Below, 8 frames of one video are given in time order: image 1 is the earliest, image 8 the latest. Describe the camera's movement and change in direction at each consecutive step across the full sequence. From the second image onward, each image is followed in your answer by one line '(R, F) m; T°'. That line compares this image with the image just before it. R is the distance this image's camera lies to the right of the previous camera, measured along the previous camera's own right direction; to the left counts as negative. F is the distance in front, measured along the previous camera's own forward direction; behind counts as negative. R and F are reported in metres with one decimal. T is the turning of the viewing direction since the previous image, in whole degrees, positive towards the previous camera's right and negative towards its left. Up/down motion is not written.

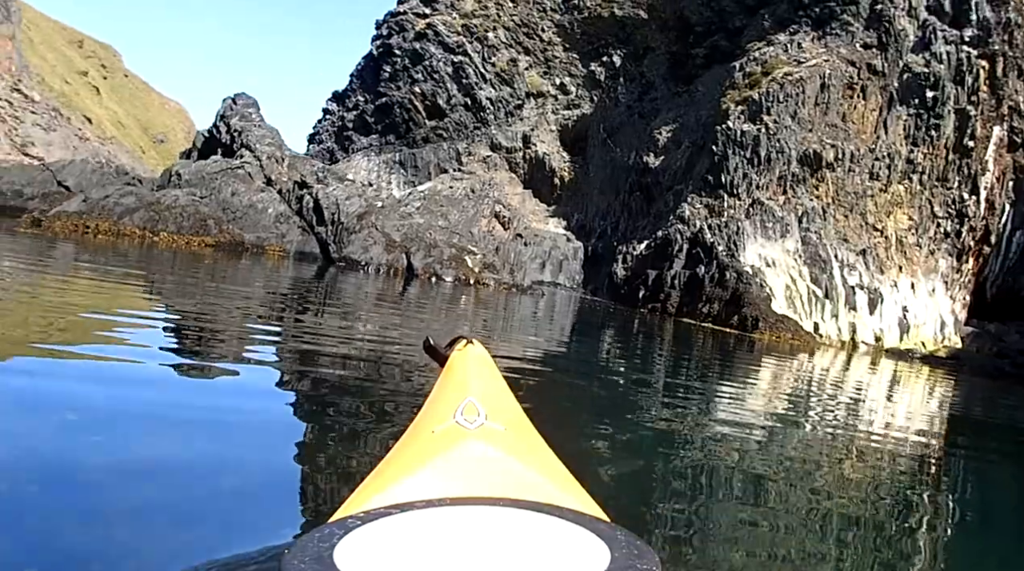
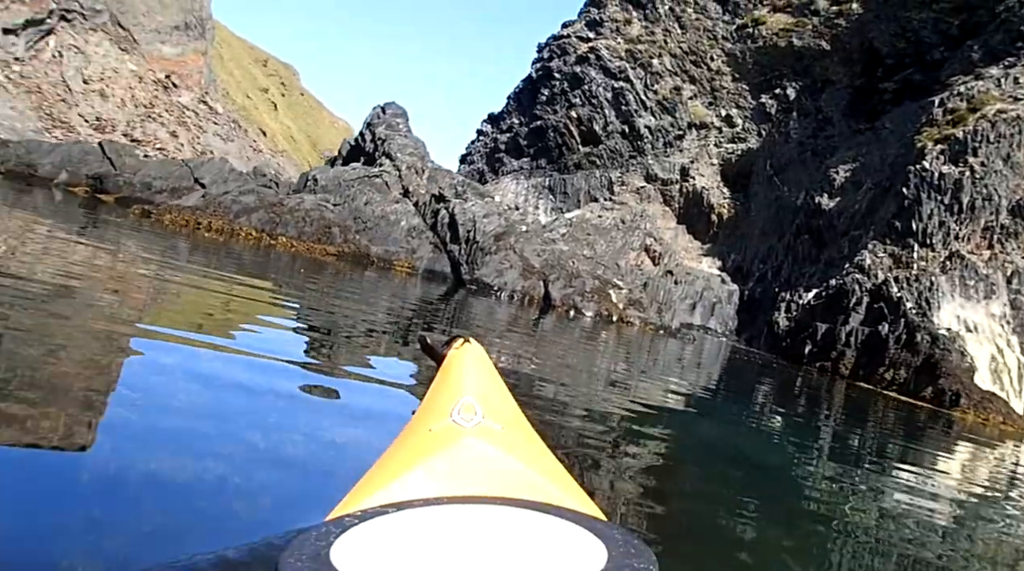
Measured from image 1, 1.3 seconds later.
(-0.1, +1.5) m; -8°
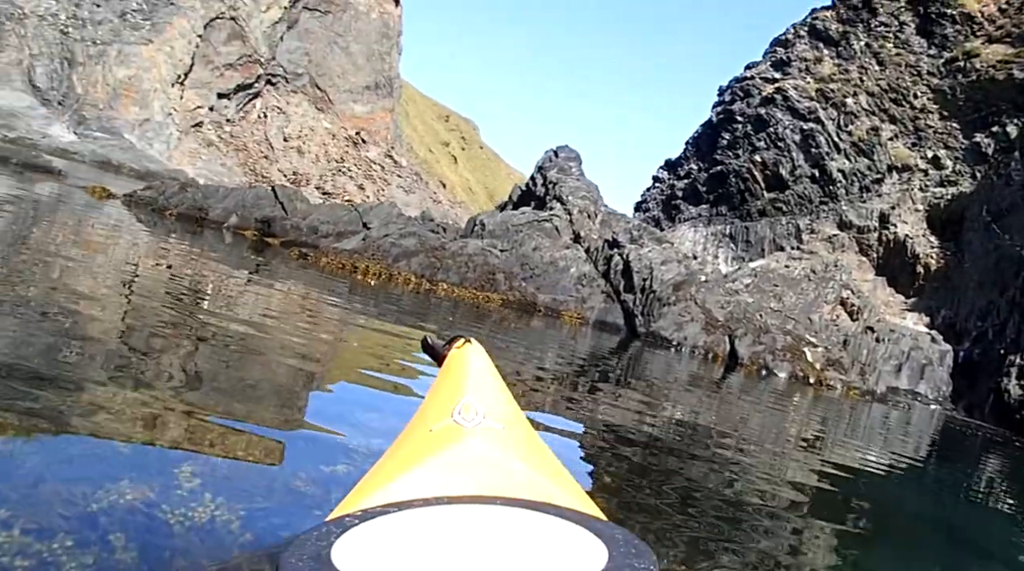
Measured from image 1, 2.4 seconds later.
(-0.1, +1.3) m; -10°
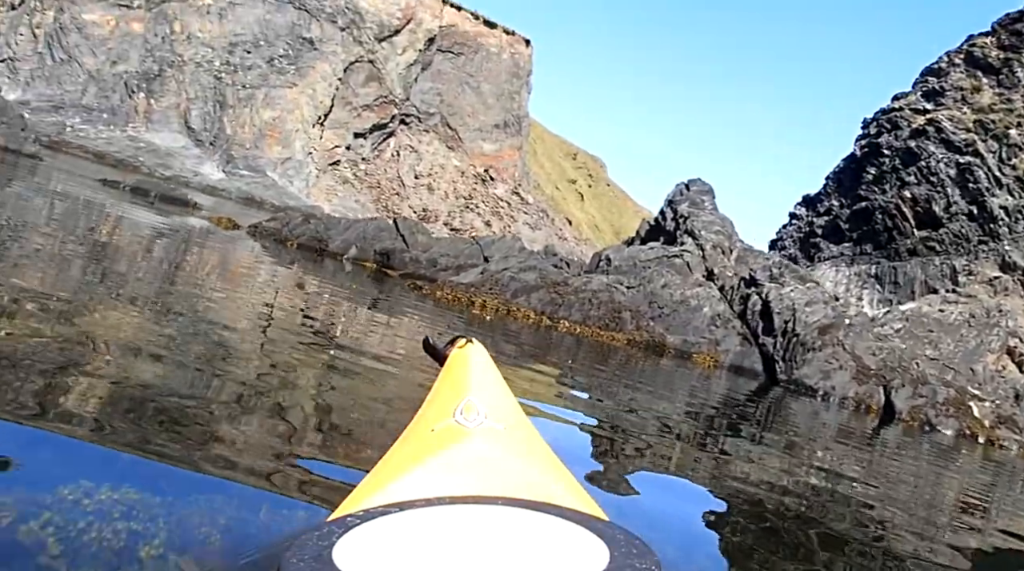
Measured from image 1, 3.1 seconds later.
(0.0, +1.0) m; -7°
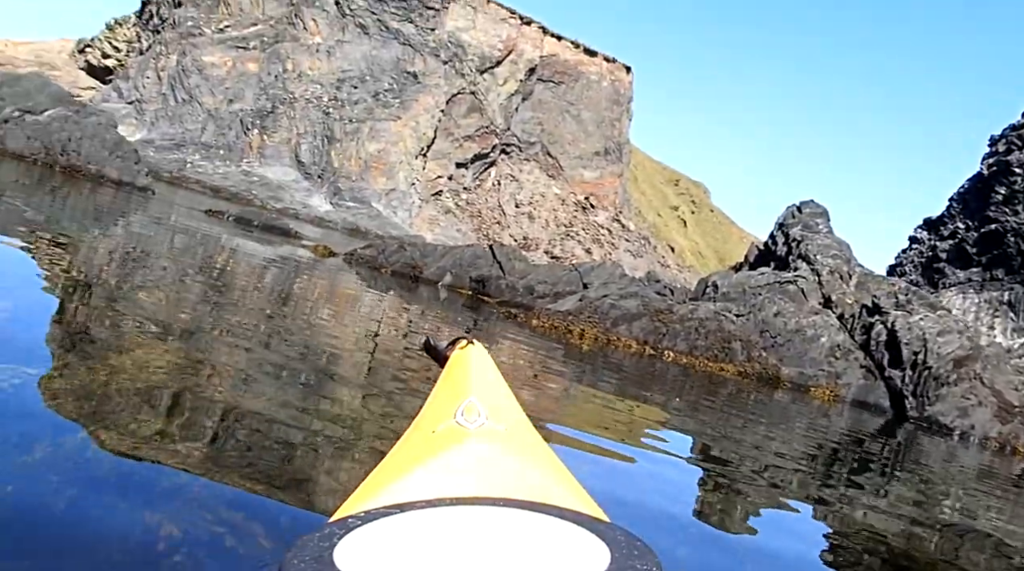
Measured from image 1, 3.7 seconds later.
(0.0, +0.9) m; -6°
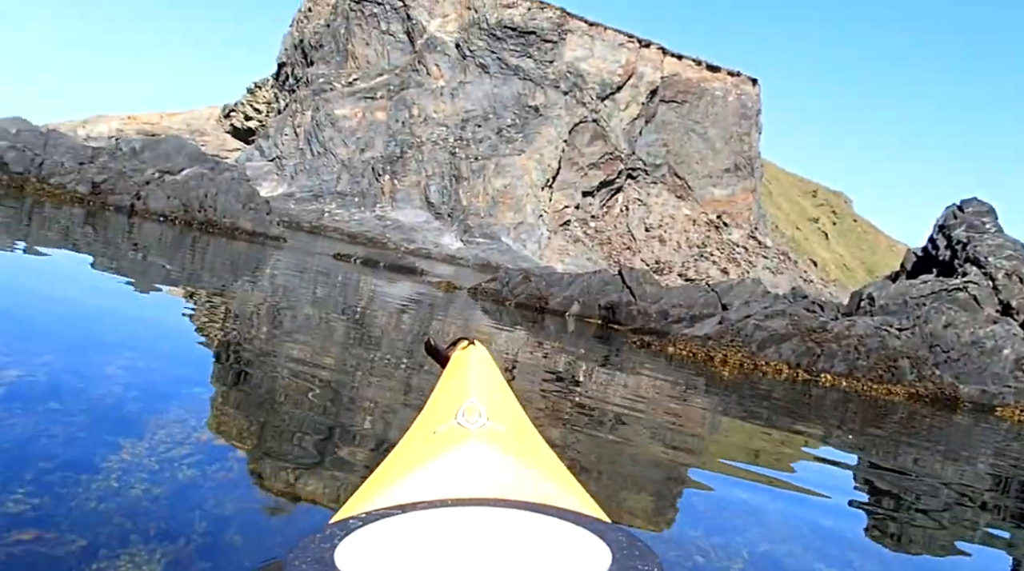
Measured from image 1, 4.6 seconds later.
(0.0, +1.2) m; -7°
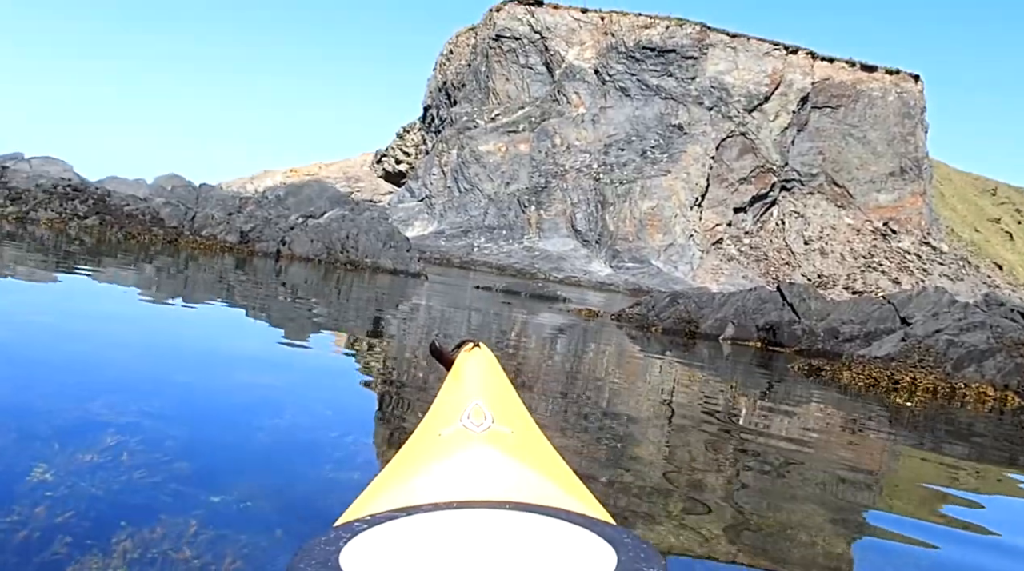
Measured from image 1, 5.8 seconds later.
(+0.2, +2.2) m; -9°
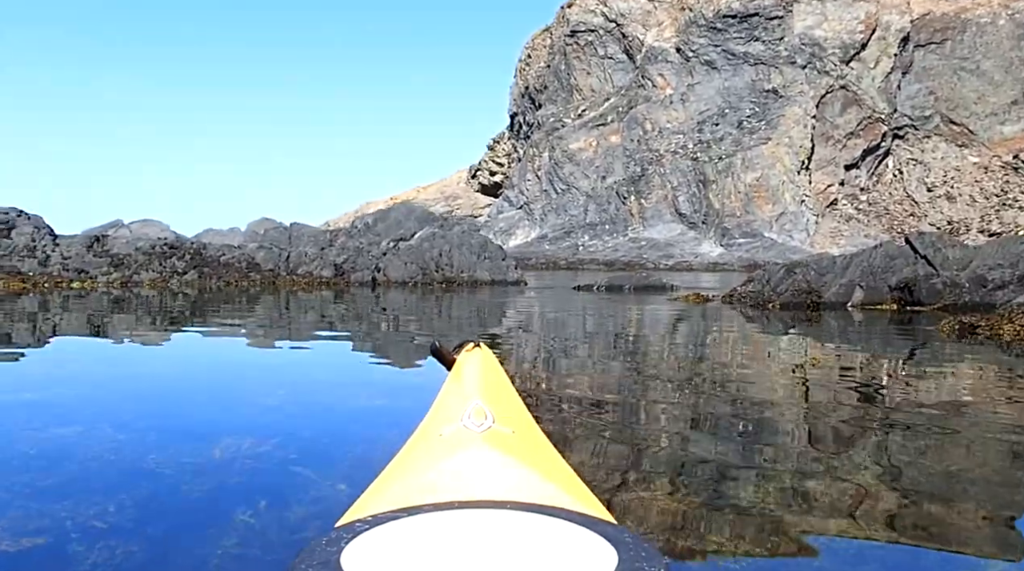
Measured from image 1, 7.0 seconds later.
(+0.6, +2.5) m; -6°
